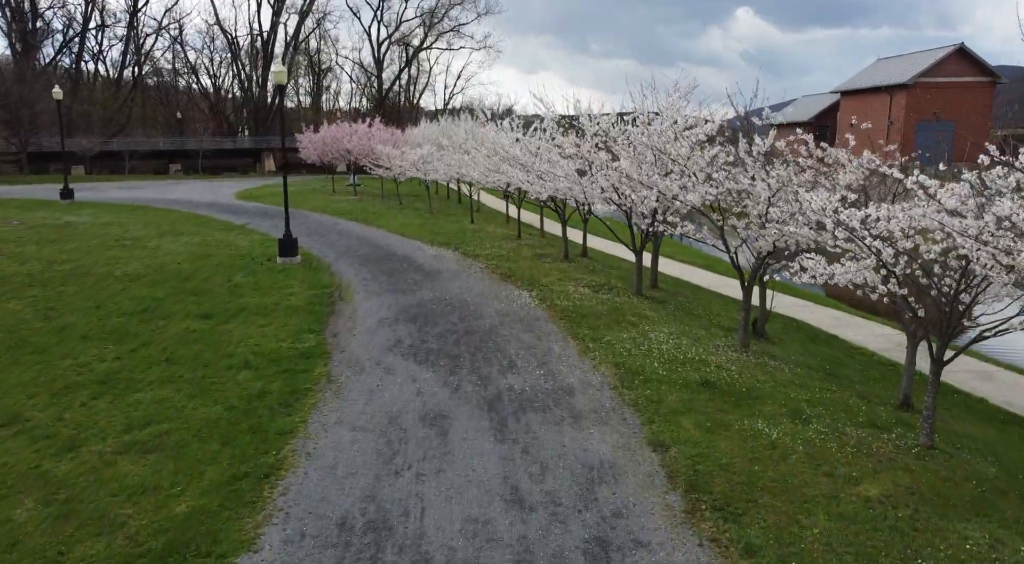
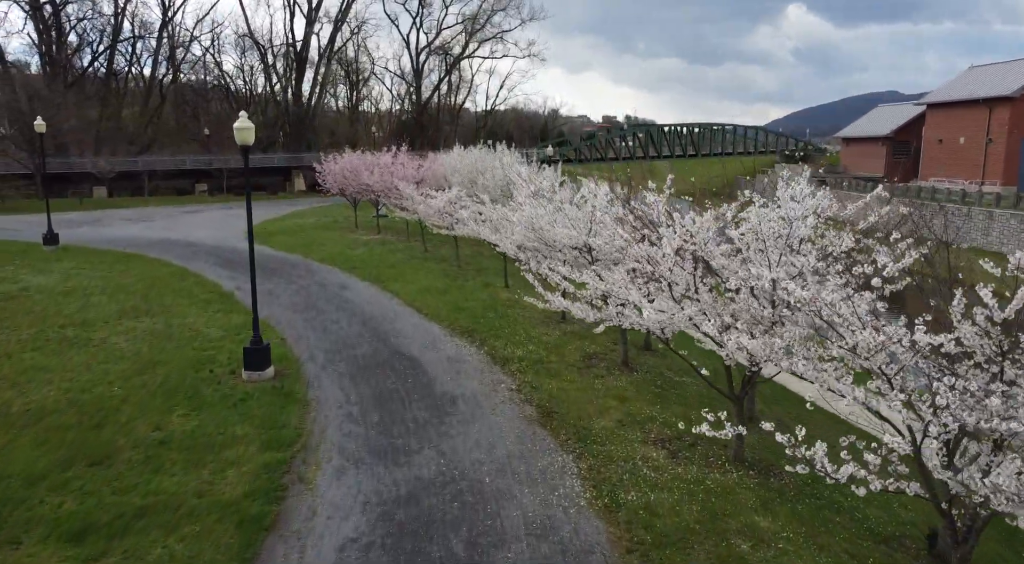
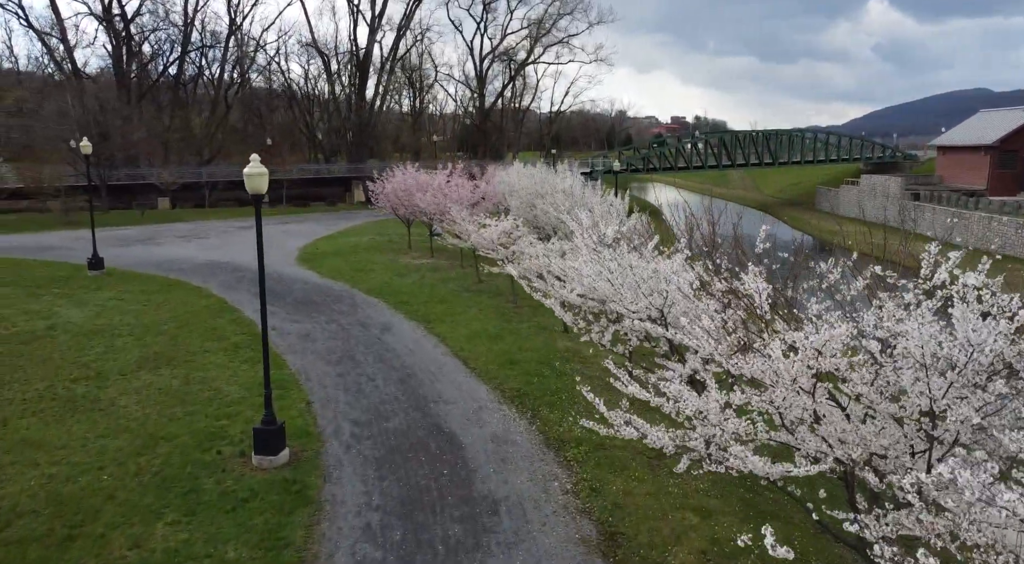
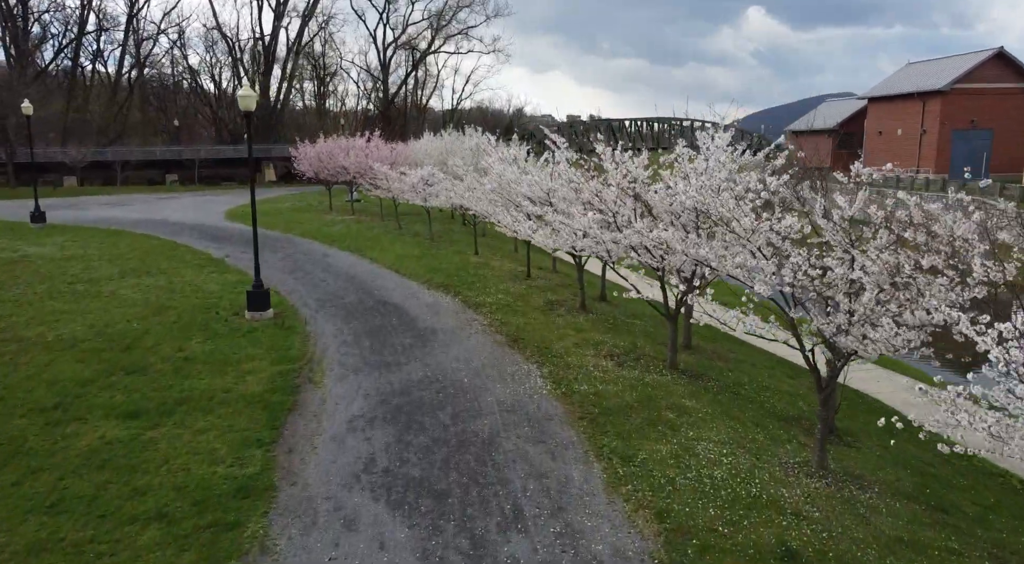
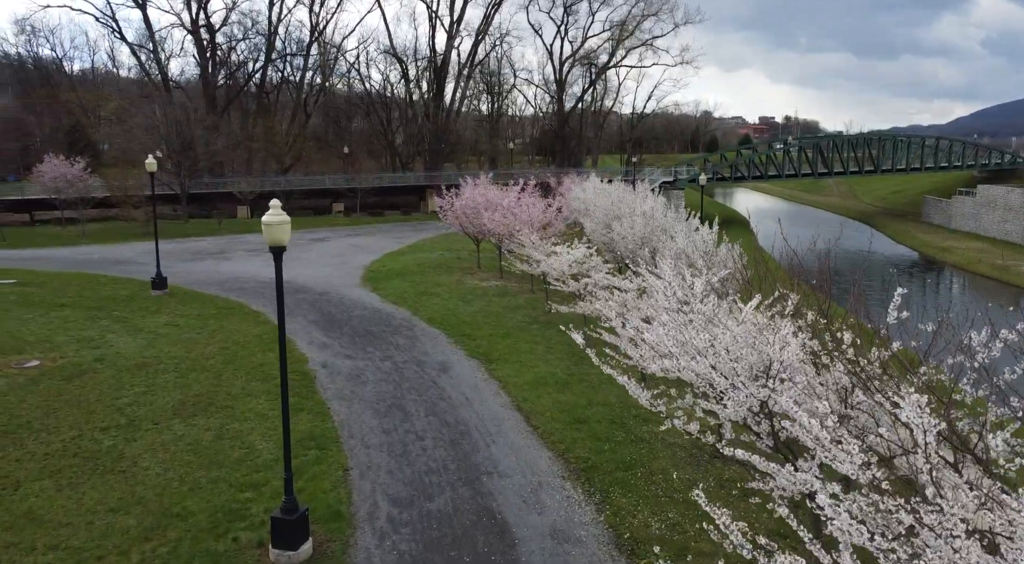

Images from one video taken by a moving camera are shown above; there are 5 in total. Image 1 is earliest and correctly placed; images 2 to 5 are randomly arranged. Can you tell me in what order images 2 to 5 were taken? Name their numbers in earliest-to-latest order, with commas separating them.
4, 2, 3, 5
